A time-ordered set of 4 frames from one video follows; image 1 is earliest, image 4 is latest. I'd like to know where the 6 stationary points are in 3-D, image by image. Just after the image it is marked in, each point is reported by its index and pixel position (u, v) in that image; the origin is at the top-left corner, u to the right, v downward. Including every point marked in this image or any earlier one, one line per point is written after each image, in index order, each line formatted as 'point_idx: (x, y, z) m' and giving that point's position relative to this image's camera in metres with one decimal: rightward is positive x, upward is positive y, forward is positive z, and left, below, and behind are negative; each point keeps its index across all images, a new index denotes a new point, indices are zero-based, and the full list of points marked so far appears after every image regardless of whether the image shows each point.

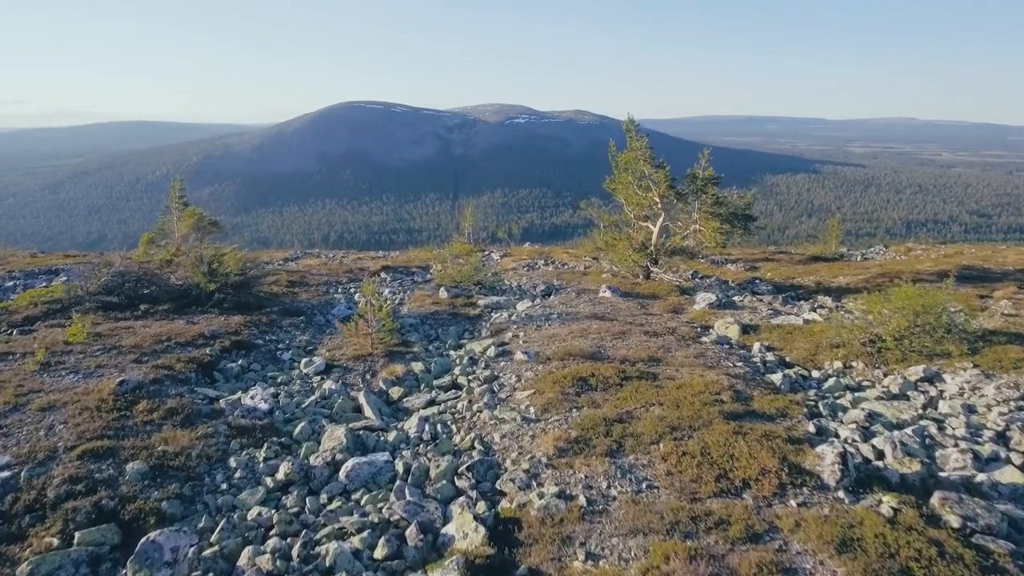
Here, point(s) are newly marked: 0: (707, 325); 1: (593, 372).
0: (+5.4, -1.0, +18.6) m
1: (+1.5, -1.6, +12.6) m
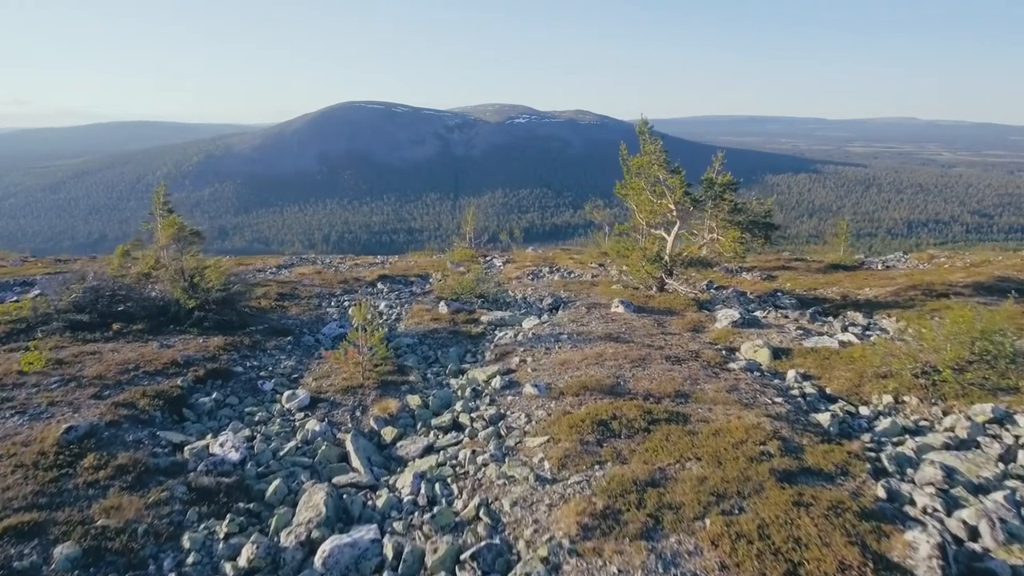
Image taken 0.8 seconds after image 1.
0: (+5.5, -1.5, +16.9) m
1: (+1.7, -2.1, +11.0) m
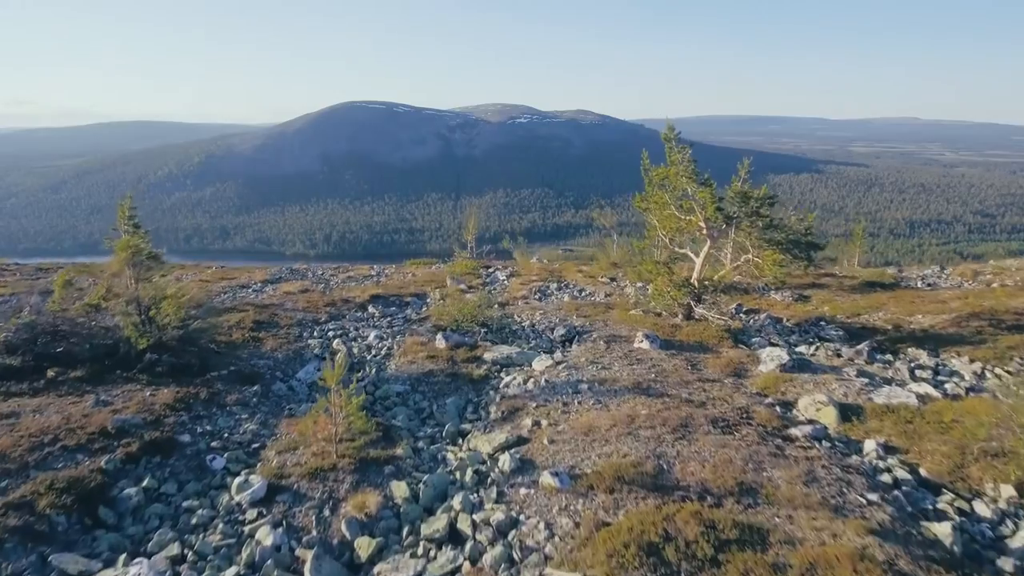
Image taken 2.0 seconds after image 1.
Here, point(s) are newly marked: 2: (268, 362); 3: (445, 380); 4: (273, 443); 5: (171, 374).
0: (+5.7, -2.4, +14.1) m
1: (+1.9, -2.9, +8.2) m
2: (-6.3, -1.9, +17.3) m
3: (-1.6, -2.2, +16.4) m
4: (-4.2, -2.7, +11.9) m
5: (-7.7, -1.9, +15.2) m
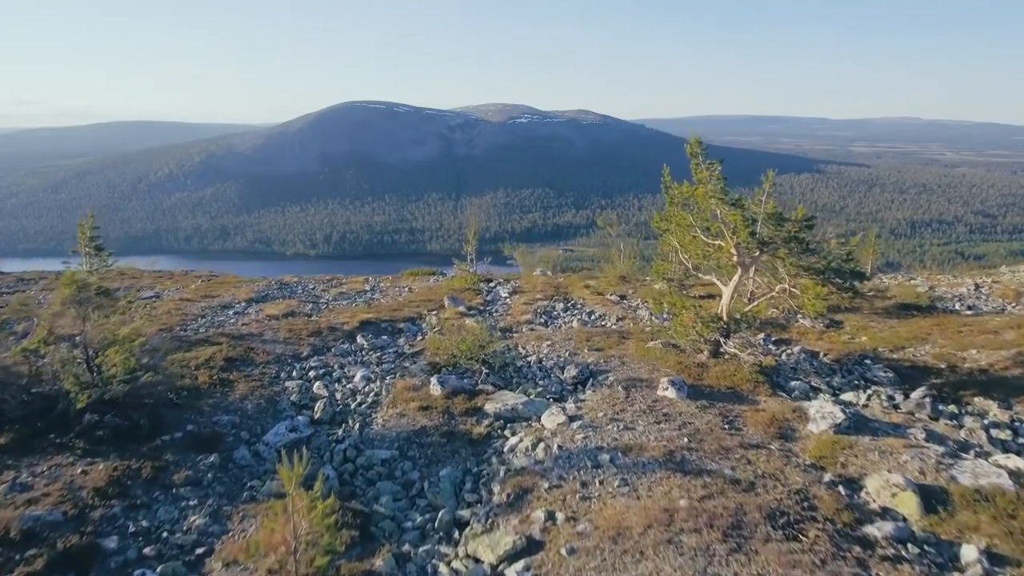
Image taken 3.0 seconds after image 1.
0: (+5.8, -3.3, +11.7) m
1: (+2.0, -3.9, +5.8) m
2: (-6.2, -2.8, +14.9) m
3: (-1.5, -3.2, +14.0) m
4: (-4.1, -3.7, +9.6) m
5: (-7.5, -2.8, +12.8) m
